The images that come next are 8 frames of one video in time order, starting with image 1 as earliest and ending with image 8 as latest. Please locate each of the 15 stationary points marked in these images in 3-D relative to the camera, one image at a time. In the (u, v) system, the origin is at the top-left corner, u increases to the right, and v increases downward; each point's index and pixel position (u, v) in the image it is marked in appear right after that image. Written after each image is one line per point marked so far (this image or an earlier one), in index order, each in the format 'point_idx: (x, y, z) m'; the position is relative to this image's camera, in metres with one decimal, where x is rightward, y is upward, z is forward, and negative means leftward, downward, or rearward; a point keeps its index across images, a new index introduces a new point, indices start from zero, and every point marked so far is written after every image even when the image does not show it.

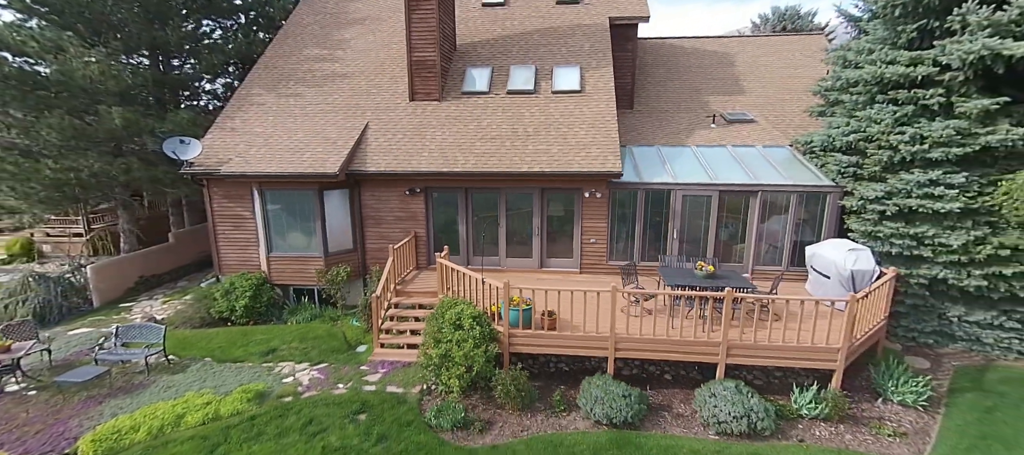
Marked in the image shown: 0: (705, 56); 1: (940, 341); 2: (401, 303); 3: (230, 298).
0: (+7.1, +6.4, +17.0) m
1: (+9.1, -2.4, +9.7) m
2: (-2.6, -1.7, +10.7) m
3: (-7.2, -1.8, +11.9) m
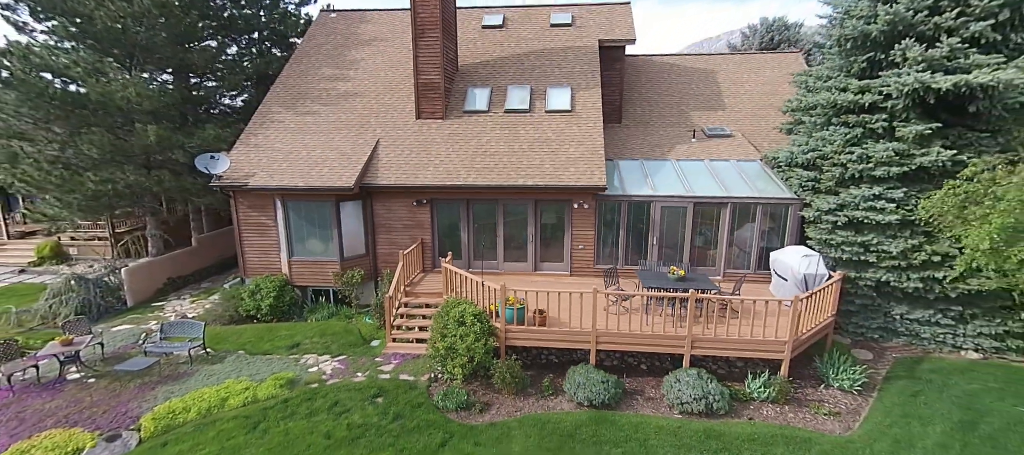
0: (+7.1, +6.2, +18.3) m
1: (+9.0, -2.6, +11.1) m
2: (-2.7, -1.9, +12.0) m
3: (-7.3, -2.0, +13.2) m
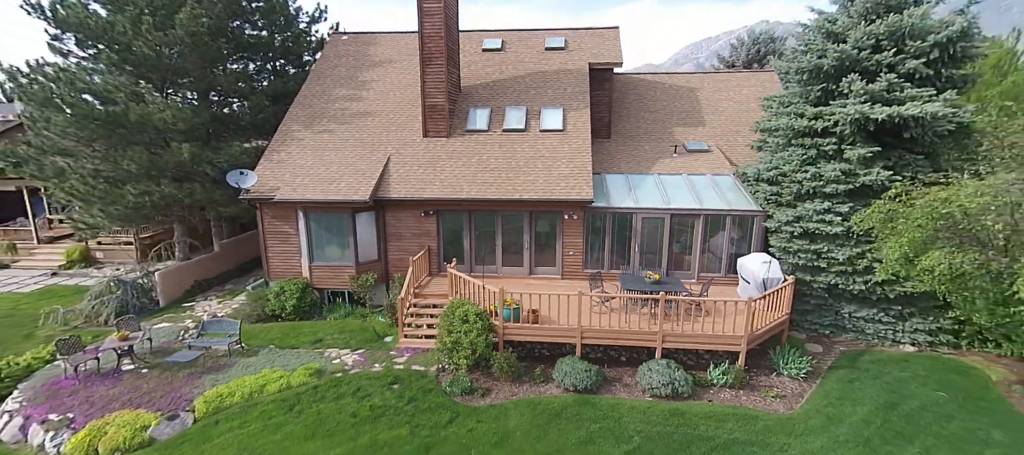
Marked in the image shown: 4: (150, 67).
0: (+7.0, +5.9, +19.9) m
1: (+8.9, -2.8, +12.7) m
2: (-2.7, -2.2, +13.6) m
3: (-7.4, -2.3, +14.8) m
4: (-12.9, +5.8, +16.5) m
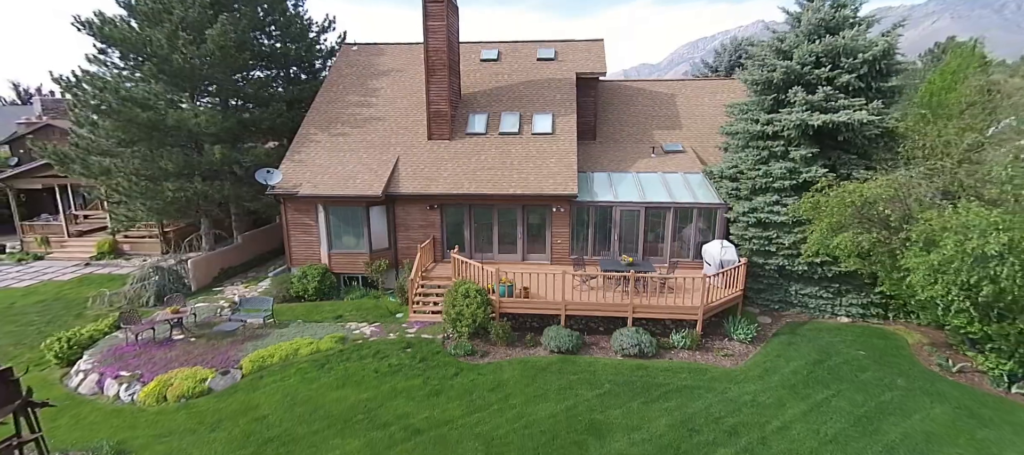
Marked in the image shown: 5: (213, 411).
0: (+6.7, +6.3, +22.0) m
1: (+8.8, -2.5, +14.8) m
2: (-2.9, -1.9, +15.6) m
3: (-7.6, -2.0, +16.8) m
4: (-13.1, +6.1, +18.5) m
5: (-6.8, -4.2, +10.6) m
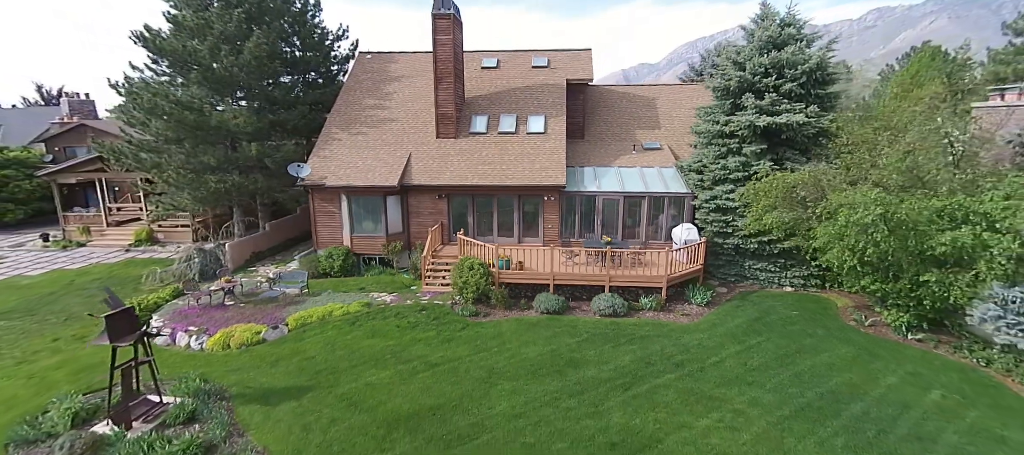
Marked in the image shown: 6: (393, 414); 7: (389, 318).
0: (+6.6, +6.8, +24.7) m
1: (+8.7, -1.9, +17.5) m
2: (-3.0, -1.3, +18.3) m
3: (-7.7, -1.4, +19.5) m
4: (-13.2, +6.6, +21.1) m
5: (-6.9, -3.6, +13.2) m
6: (-2.6, -4.1, +10.2) m
7: (-4.0, -3.0, +15.1) m
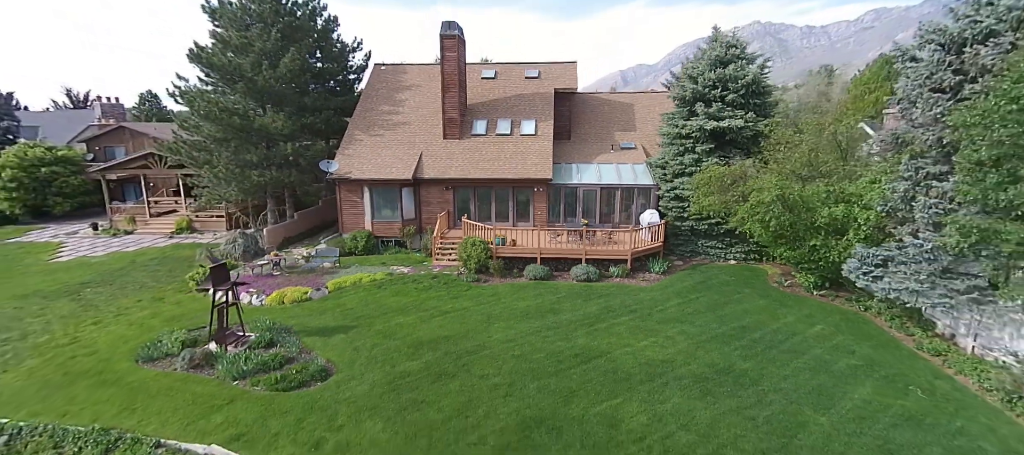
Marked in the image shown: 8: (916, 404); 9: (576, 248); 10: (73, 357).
0: (+6.4, +7.5, +28.5) m
1: (+8.4, -1.2, +21.3) m
2: (-3.2, -0.6, +22.1) m
3: (-7.9, -0.7, +23.2) m
4: (-13.4, +7.3, +24.9) m
5: (-7.1, -2.9, +17.0) m
6: (-2.8, -3.4, +14.0) m
7: (-4.2, -2.3, +18.9) m
8: (+9.3, -4.0, +10.6) m
9: (+2.8, -0.9, +19.8) m
10: (-13.5, -3.9, +14.2) m
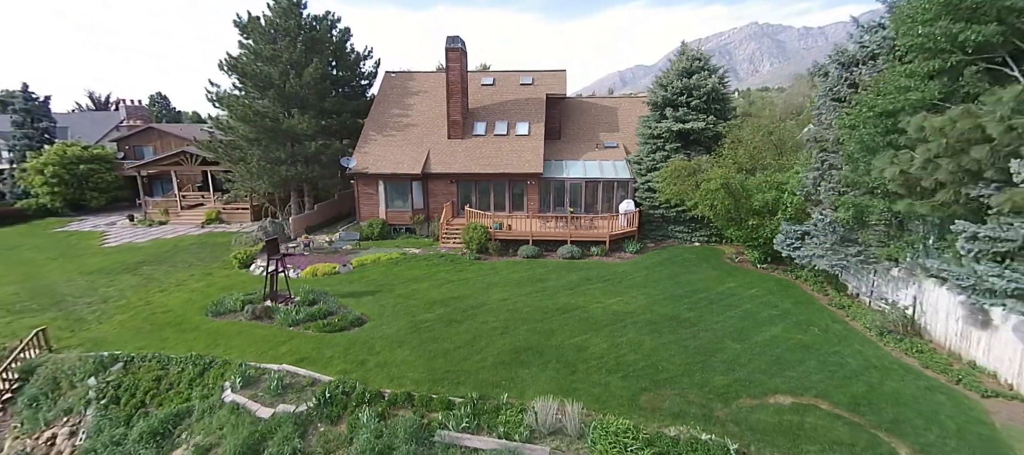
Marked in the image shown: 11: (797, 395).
0: (+6.1, +8.2, +32.0) m
1: (+8.2, -0.6, +24.7) m
2: (-3.5, 0.0, +25.5) m
3: (-8.1, 0.0, +26.6) m
4: (-13.7, +8.0, +28.3) m
5: (-7.3, -2.2, +20.4) m
6: (-3.0, -2.7, +17.4) m
7: (-4.4, -1.6, +22.3) m
8: (+9.1, -3.3, +14.1) m
9: (+2.6, -0.2, +23.3) m
10: (-13.6, -3.2, +17.5) m
11: (+6.8, -4.0, +11.1) m
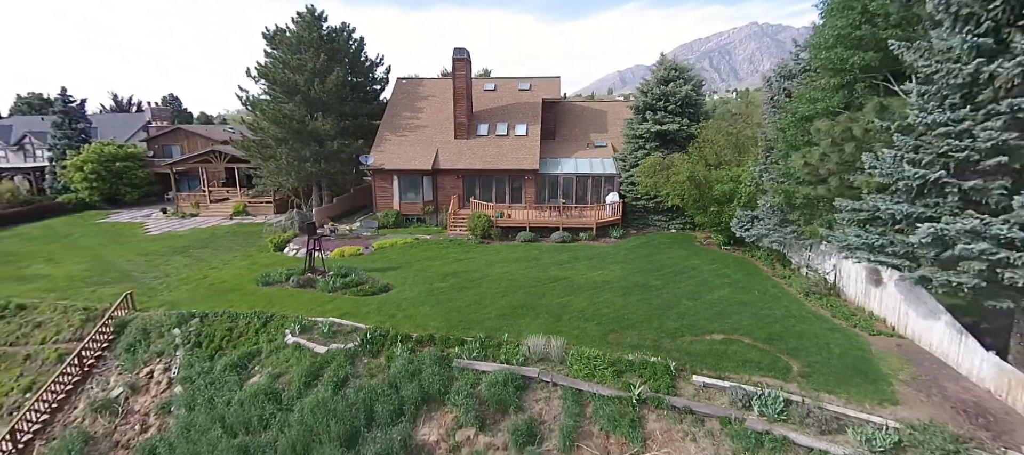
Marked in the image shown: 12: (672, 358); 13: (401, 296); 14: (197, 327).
0: (+6.1, +8.9, +35.4) m
1: (+8.2, +0.1, +28.2) m
2: (-3.5, +0.7, +28.9) m
3: (-8.2, +0.6, +30.1) m
4: (-13.7, +8.7, +31.7) m
5: (-7.3, -1.5, +23.8) m
6: (-3.1, -2.0, +20.9) m
7: (-4.5, -0.9, +25.8) m
8: (+9.1, -2.7, +17.5) m
9: (+2.5, +0.5, +26.7) m
10: (-13.7, -2.6, +21.0) m
11: (+6.8, -3.4, +14.6) m
12: (+4.6, -3.8, +13.4) m
13: (-4.4, -2.7, +18.3) m
14: (-11.6, -3.7, +17.0) m
